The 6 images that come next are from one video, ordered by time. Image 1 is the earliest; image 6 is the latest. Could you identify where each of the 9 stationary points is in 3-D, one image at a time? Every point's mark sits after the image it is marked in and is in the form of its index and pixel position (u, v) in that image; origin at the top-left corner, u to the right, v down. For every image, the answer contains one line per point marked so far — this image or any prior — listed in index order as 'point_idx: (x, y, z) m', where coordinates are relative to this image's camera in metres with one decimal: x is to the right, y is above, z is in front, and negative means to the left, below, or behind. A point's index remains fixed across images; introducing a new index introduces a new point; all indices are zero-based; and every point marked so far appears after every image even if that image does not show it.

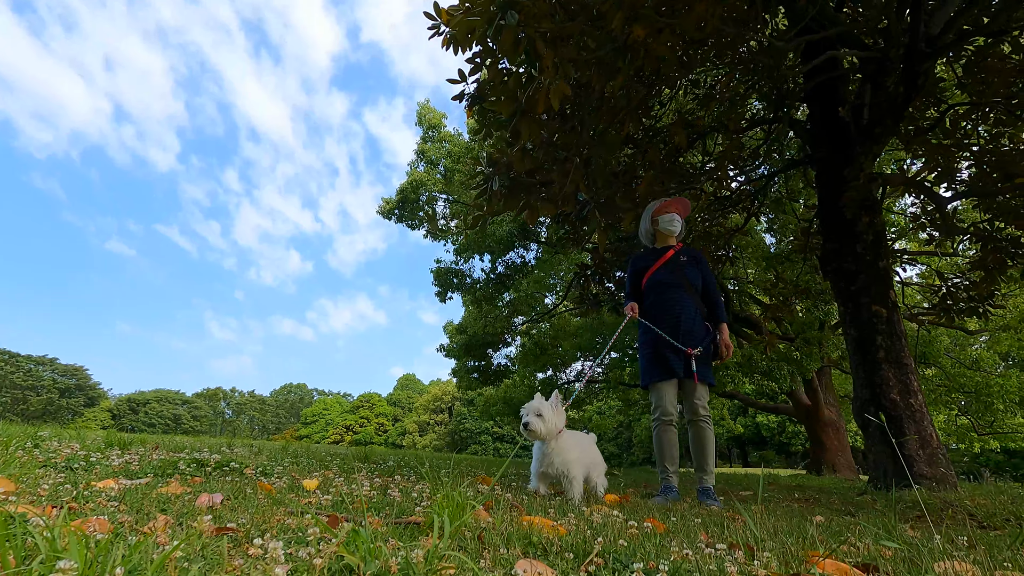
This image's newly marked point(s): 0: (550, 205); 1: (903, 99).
0: (+0.3, +0.6, +3.9) m
1: (+3.3, +1.6, +4.5) m
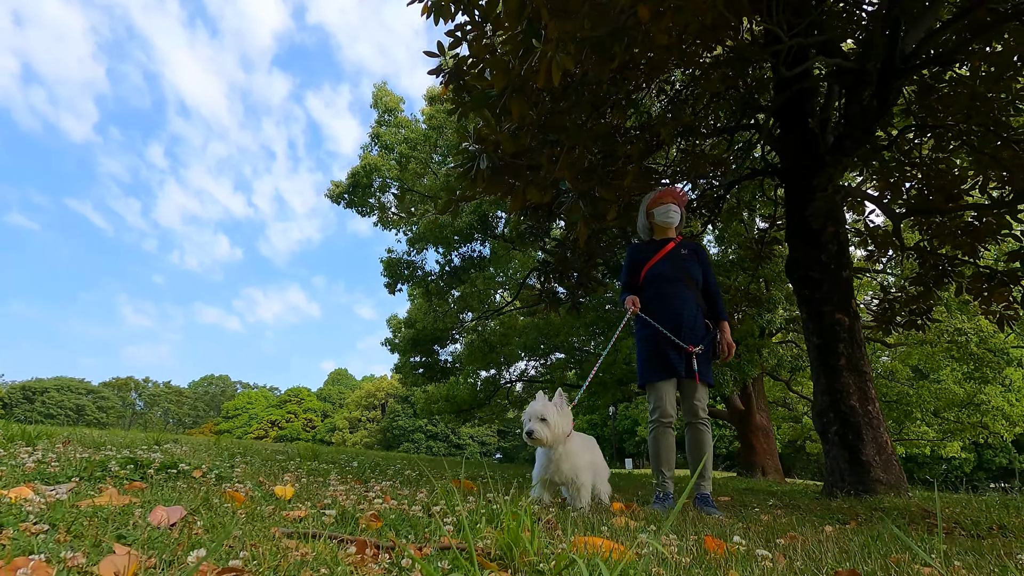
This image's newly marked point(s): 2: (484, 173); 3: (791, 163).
0: (+0.2, +0.7, +3.7) m
1: (+3.1, +1.5, +4.6) m
2: (-0.2, +0.8, +3.5) m
3: (+2.8, +1.3, +5.4) m
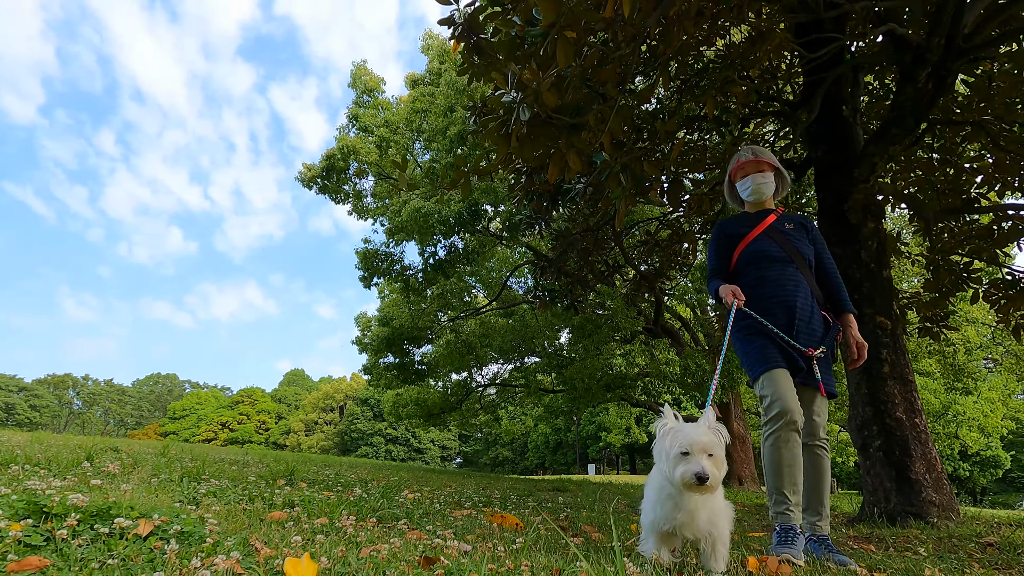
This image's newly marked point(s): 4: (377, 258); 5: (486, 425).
0: (+0.4, +0.8, +3.1) m
1: (+3.3, +1.5, +4.2) m
2: (0.0, +0.9, +2.9) m
3: (+2.9, +1.3, +5.0) m
4: (-2.5, +0.6, +10.0) m
5: (-0.9, -4.4, +17.2) m
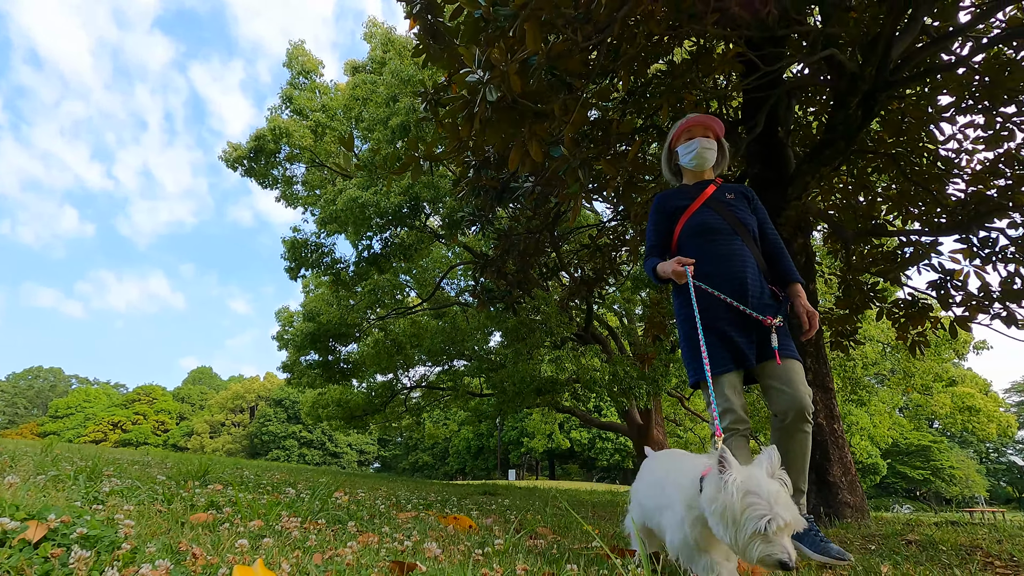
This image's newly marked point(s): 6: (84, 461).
0: (+0.2, +0.8, +3.0) m
1: (+2.9, +1.4, +4.5) m
2: (-0.1, +0.9, +2.8) m
3: (+2.4, +1.2, +5.3) m
4: (-3.6, +0.7, +9.4) m
5: (-3.2, -4.4, +16.7) m
6: (-3.5, -1.4, +4.4) m
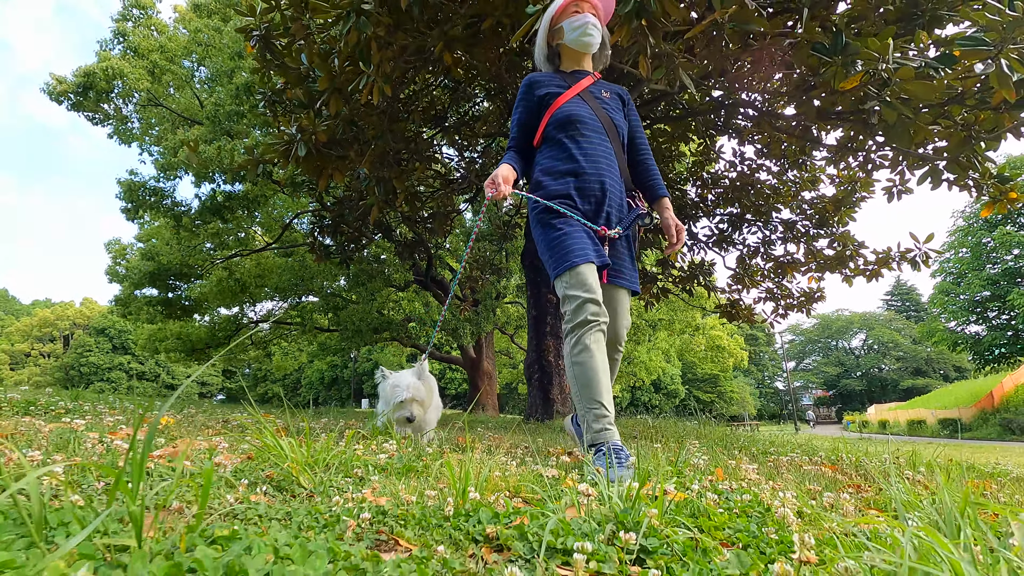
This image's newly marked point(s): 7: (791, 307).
0: (-1.4, +0.9, +4.4) m
1: (+1.0, +1.6, +6.4) m
2: (-1.6, +1.0, +4.1) m
3: (+0.3, +1.5, +7.0) m
4: (-6.6, +1.8, +9.6) m
5: (-8.3, -2.4, +17.3) m
6: (-5.4, -1.0, +5.1) m
7: (+4.4, -0.3, +8.4) m
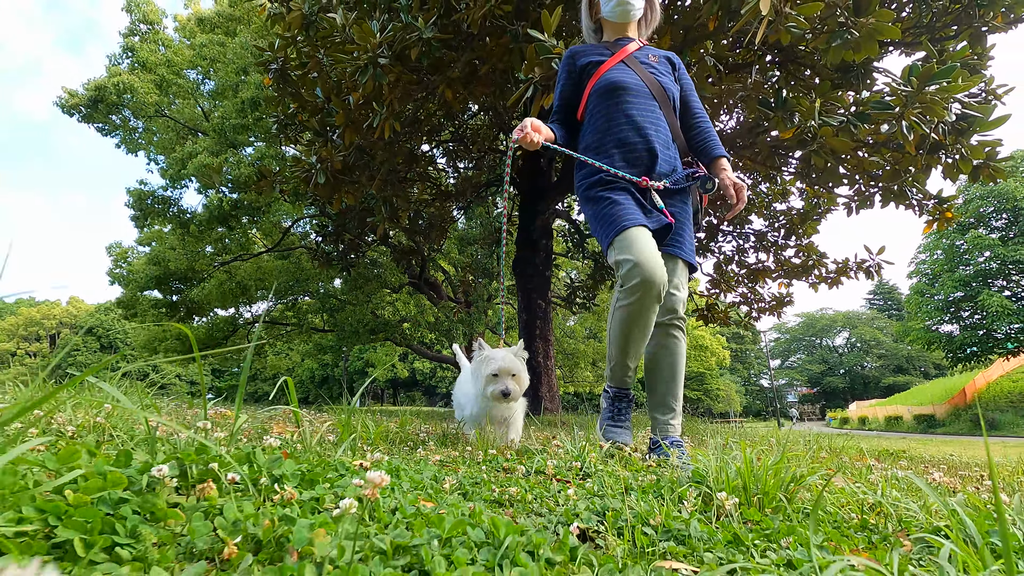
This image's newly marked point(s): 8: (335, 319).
0: (-1.4, +0.8, +4.9) m
1: (+0.9, +1.5, +7.0) m
2: (-1.7, +0.9, +4.6) m
3: (+0.2, +1.4, +7.6) m
4: (-6.8, +1.7, +10.0) m
5: (-8.6, -2.4, +17.7) m
6: (-5.5, -1.1, +5.5) m
7: (+4.3, -0.4, +9.1) m
8: (-4.3, -0.8, +13.2) m
